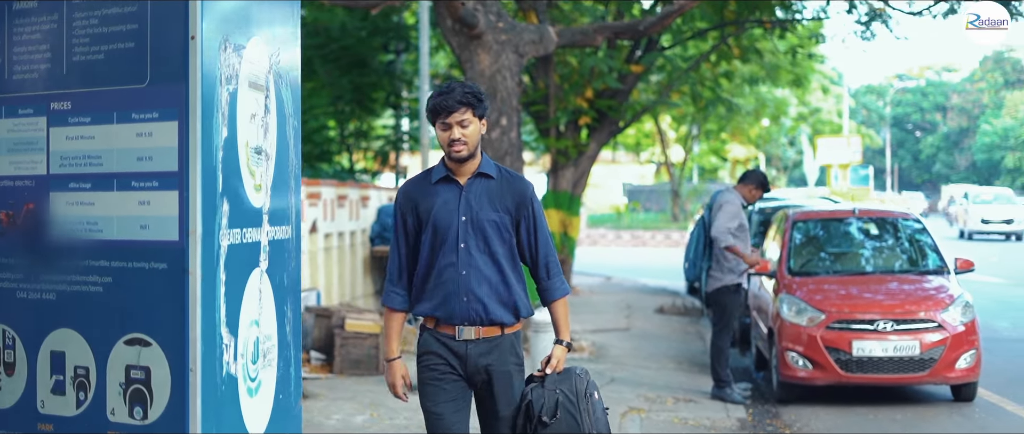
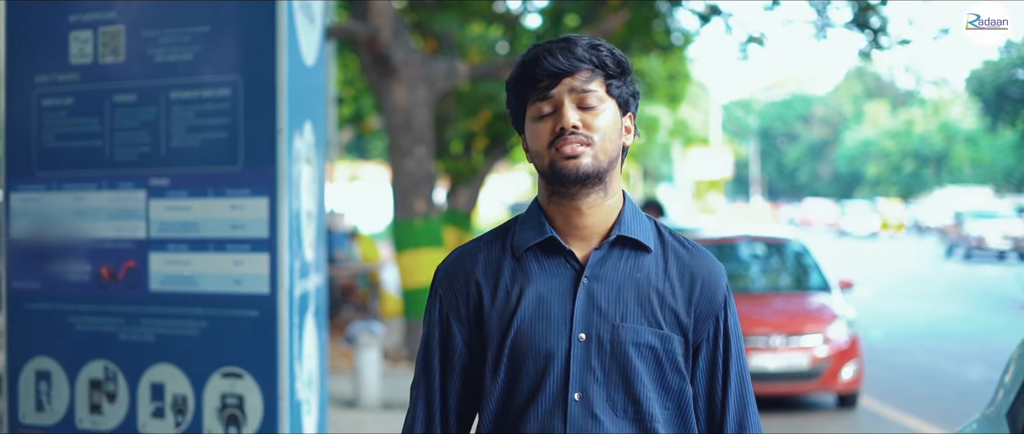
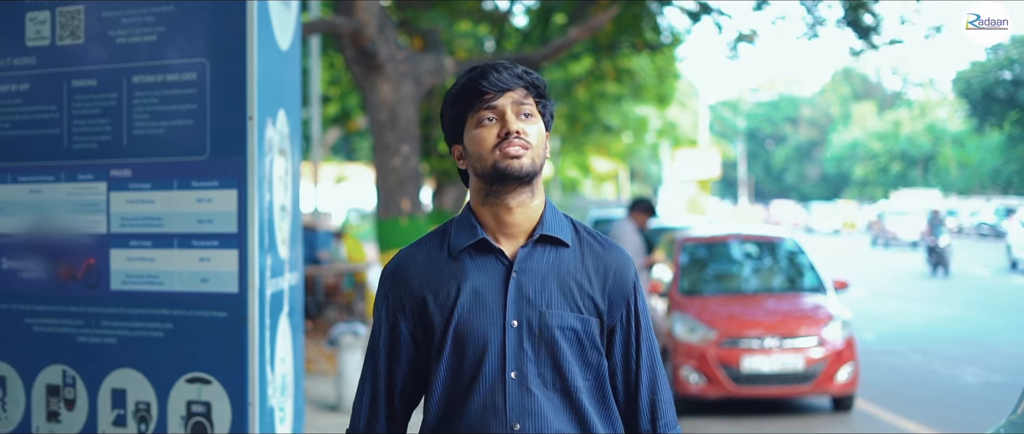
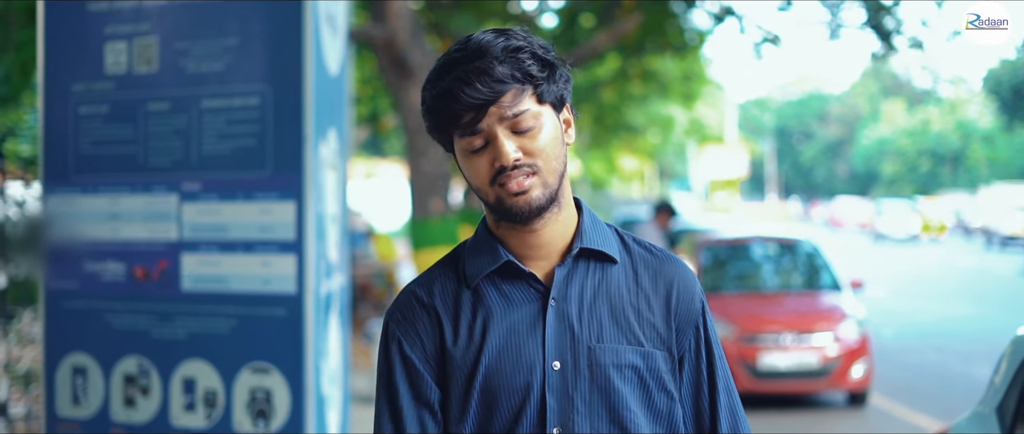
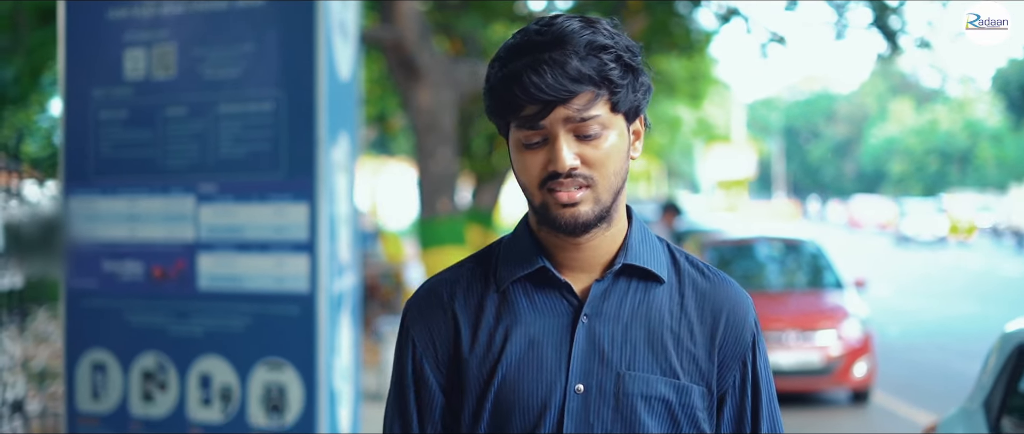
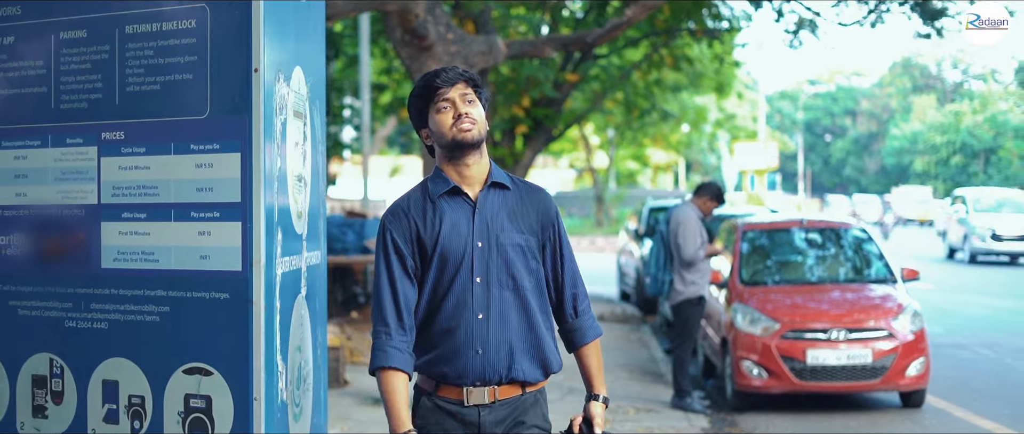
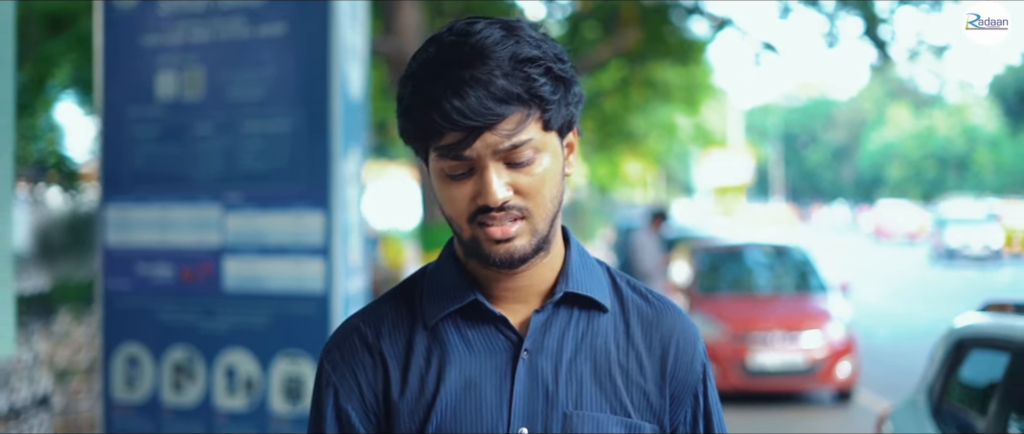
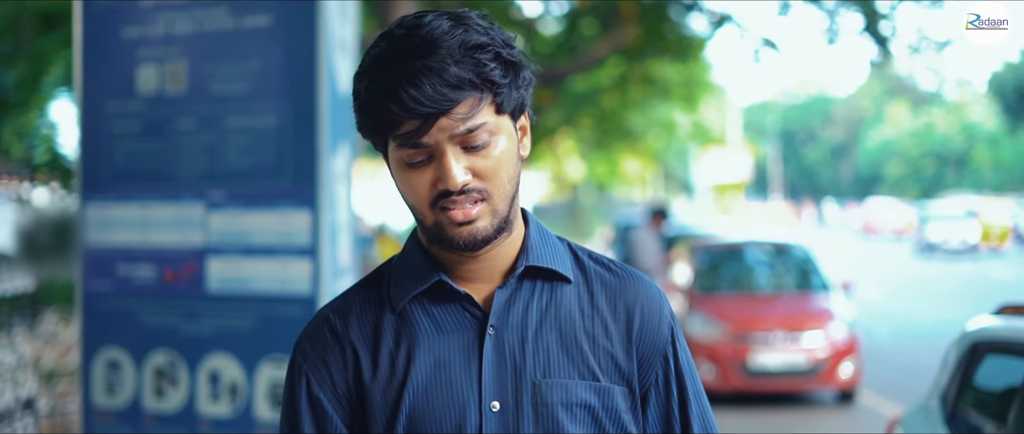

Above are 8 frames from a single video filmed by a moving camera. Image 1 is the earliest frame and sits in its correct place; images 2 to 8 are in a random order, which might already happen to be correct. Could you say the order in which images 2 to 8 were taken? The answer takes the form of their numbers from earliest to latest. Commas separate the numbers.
6, 3, 2, 4, 5, 8, 7
